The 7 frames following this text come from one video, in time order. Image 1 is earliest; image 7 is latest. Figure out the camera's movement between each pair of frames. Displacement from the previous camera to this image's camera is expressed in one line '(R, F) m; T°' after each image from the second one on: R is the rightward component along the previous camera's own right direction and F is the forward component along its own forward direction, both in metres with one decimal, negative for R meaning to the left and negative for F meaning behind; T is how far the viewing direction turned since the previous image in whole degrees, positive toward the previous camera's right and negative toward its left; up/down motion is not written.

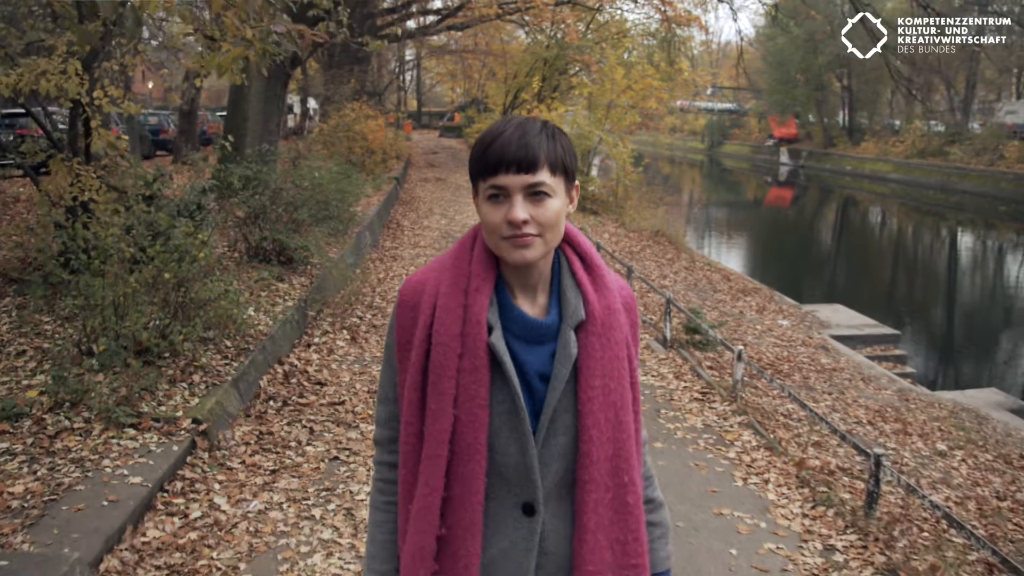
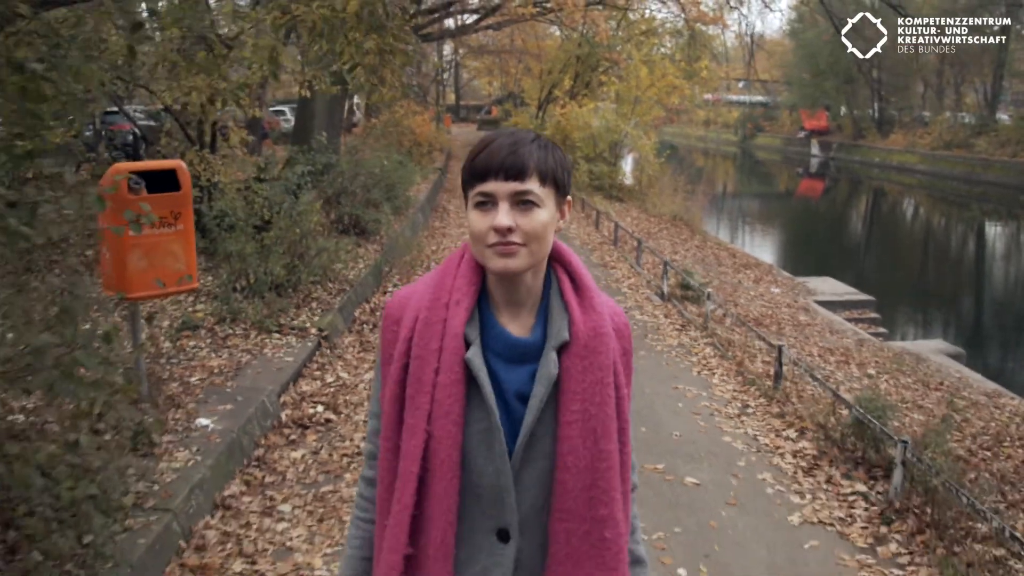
(+0.1, -2.4) m; -2°
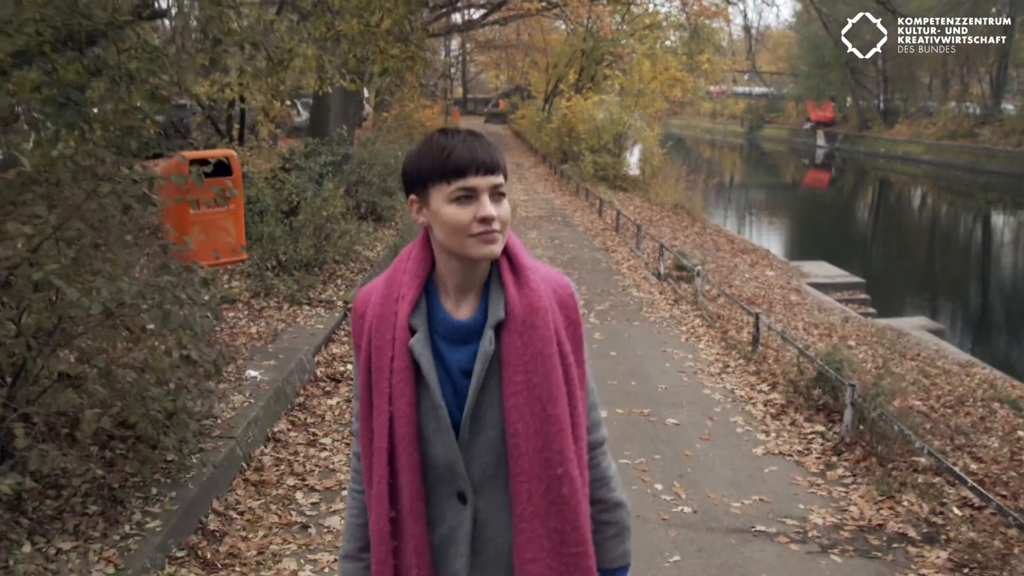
(0.0, -0.9) m; -1°
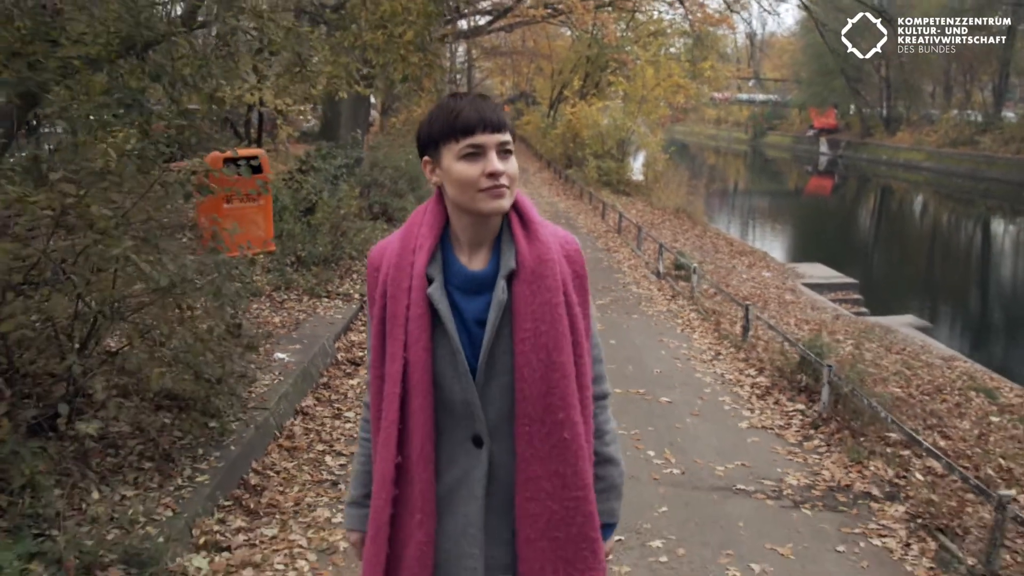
(0.0, -0.6) m; 0°
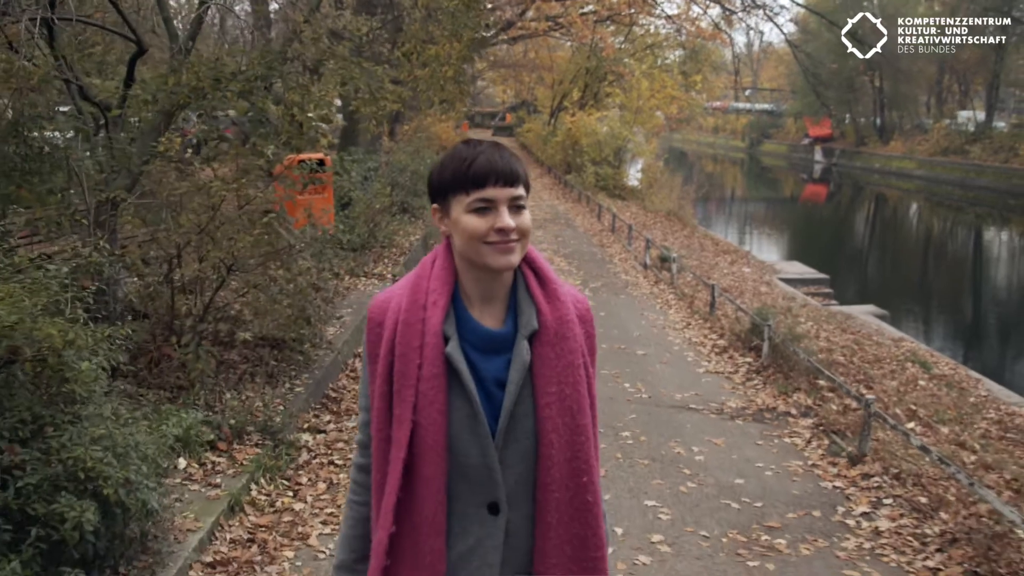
(-0.1, -1.8) m; 0°
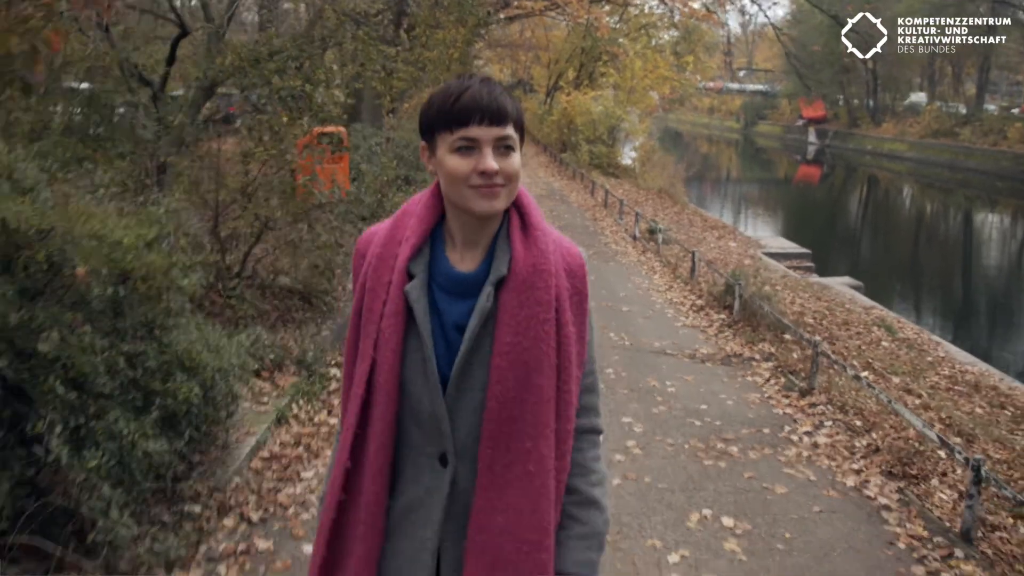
(0.0, -1.0) m; 0°
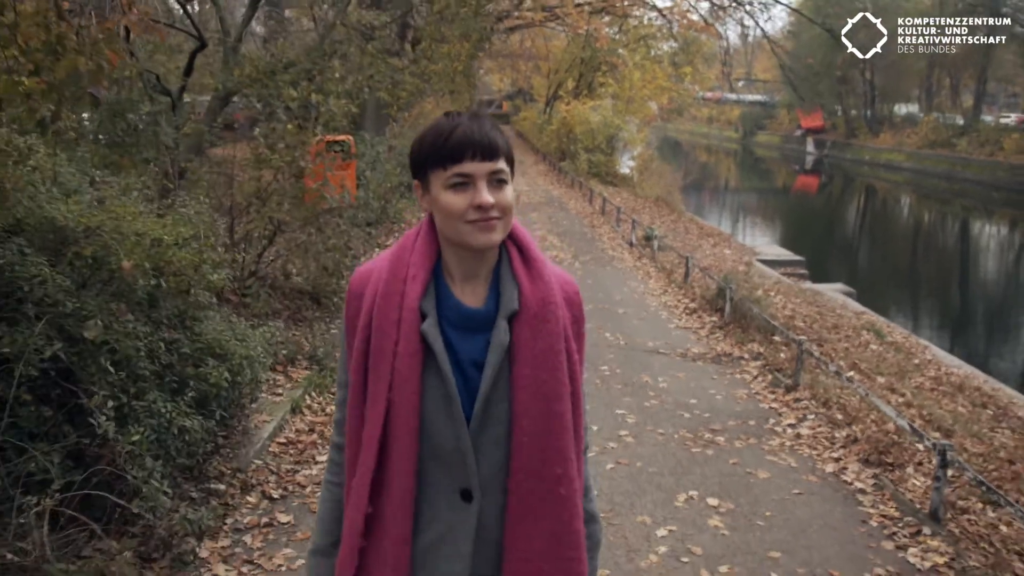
(0.0, -0.4) m; 0°
